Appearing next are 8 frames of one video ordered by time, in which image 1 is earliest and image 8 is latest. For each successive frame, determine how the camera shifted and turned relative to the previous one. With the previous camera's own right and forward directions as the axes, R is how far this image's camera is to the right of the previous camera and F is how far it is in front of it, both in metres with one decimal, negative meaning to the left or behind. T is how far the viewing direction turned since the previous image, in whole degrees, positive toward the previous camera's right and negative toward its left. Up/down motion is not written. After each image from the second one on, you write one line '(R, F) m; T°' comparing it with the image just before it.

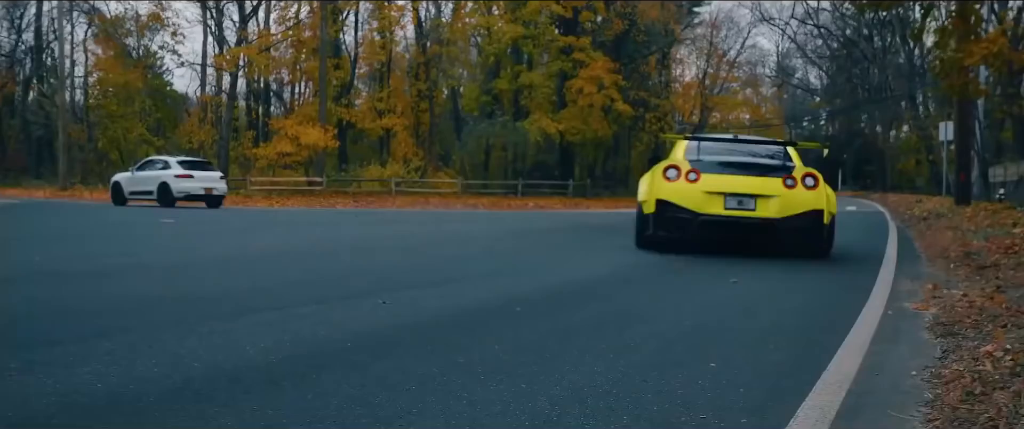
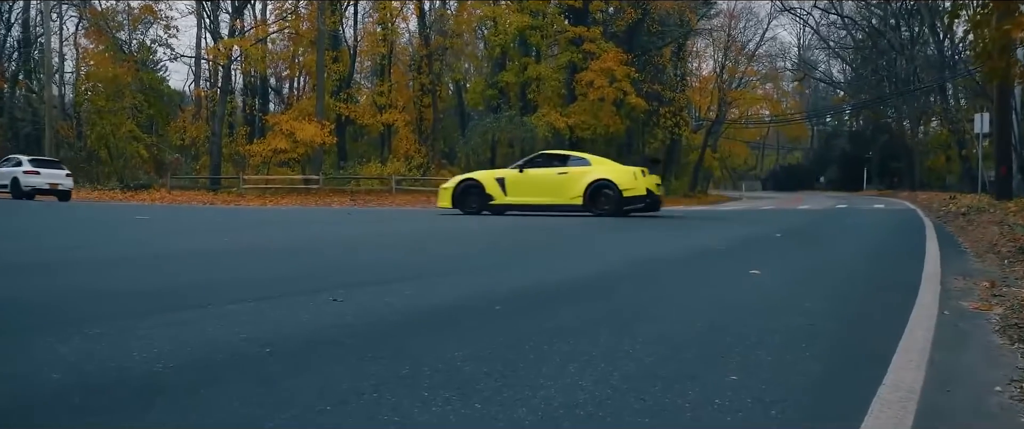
(+0.4, +1.8) m; -1°
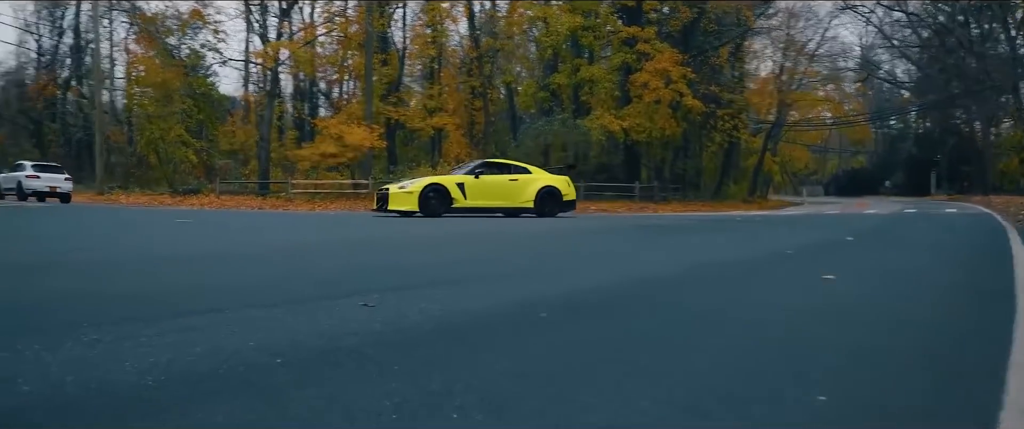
(0.0, +0.9) m; -3°
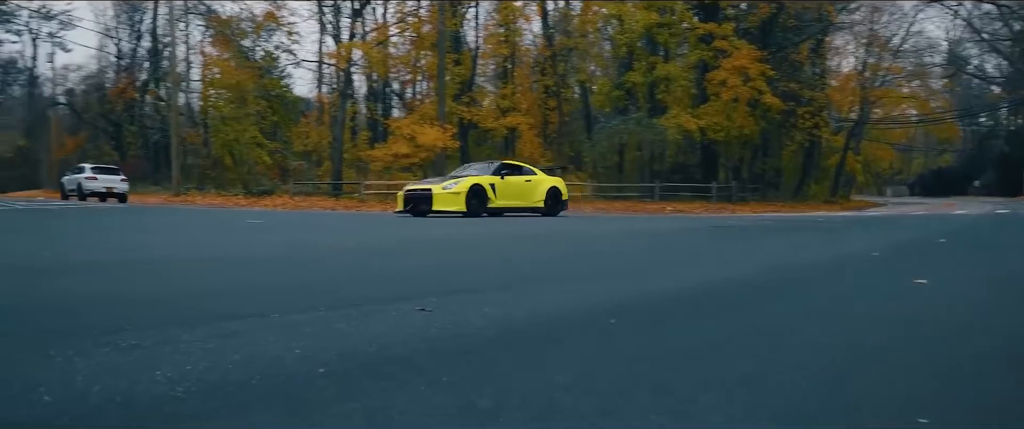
(+0.1, +0.5) m; -5°
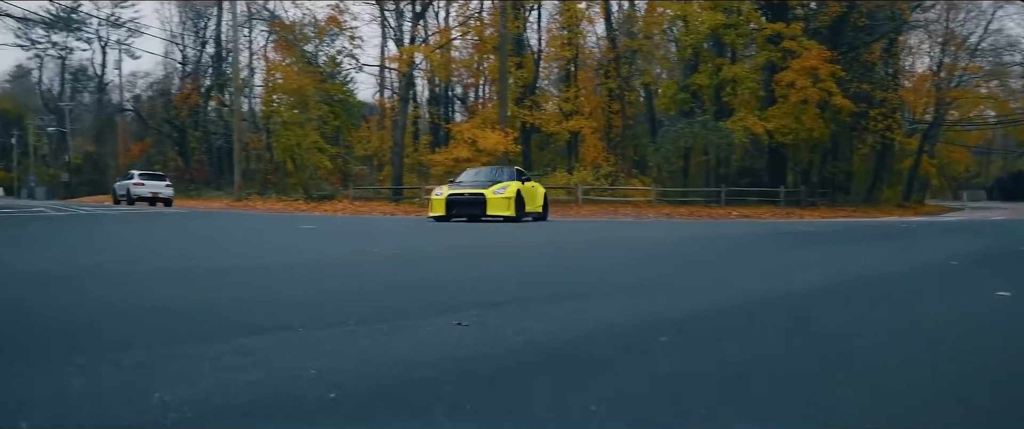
(+0.2, +0.4) m; -4°
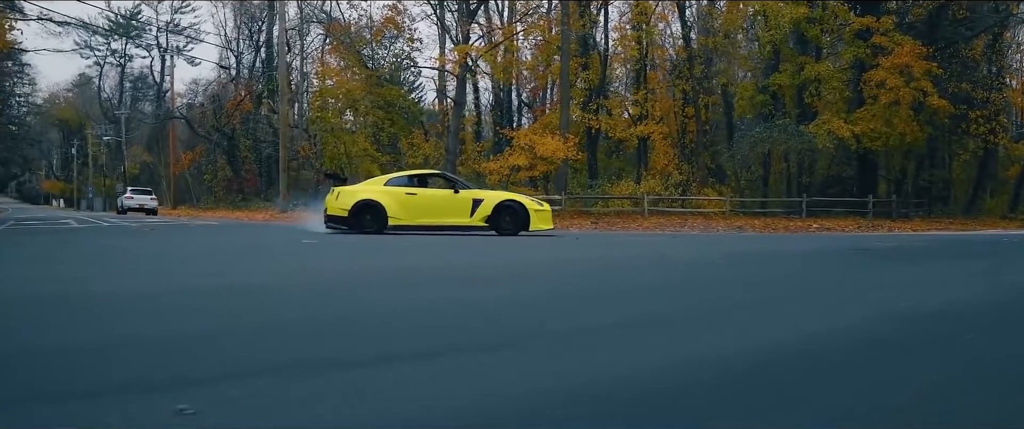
(+0.7, +1.7) m; -5°
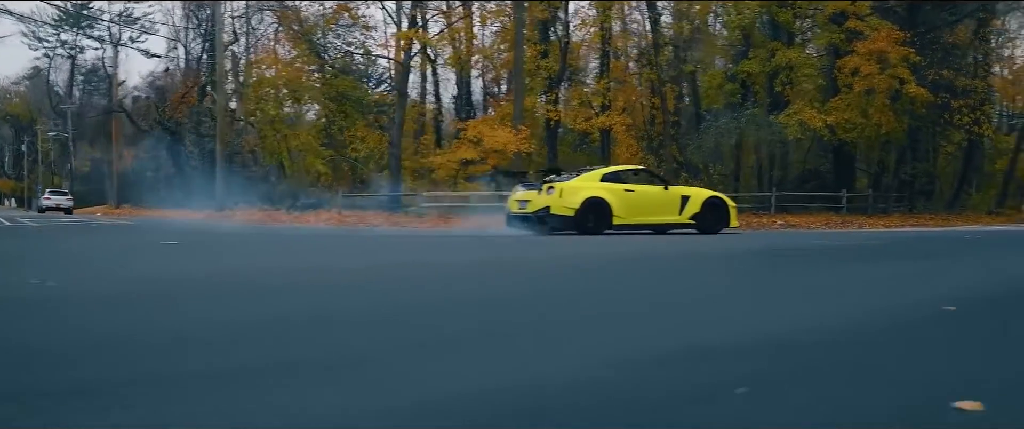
(+1.4, +1.3) m; -1°
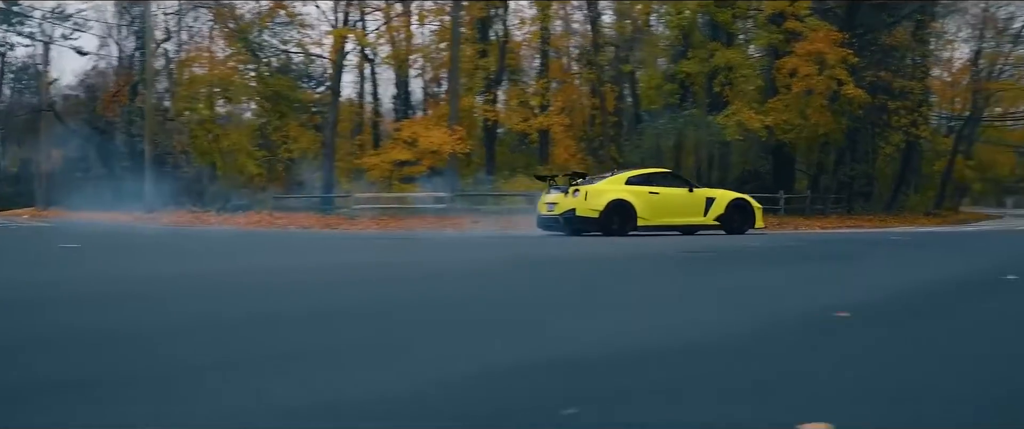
(+0.7, +0.3) m; +2°
